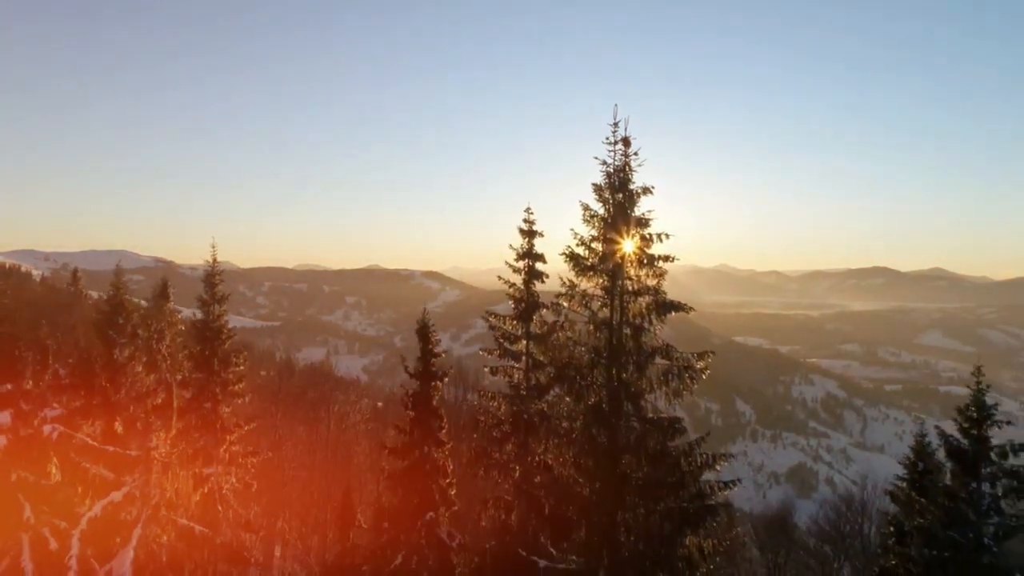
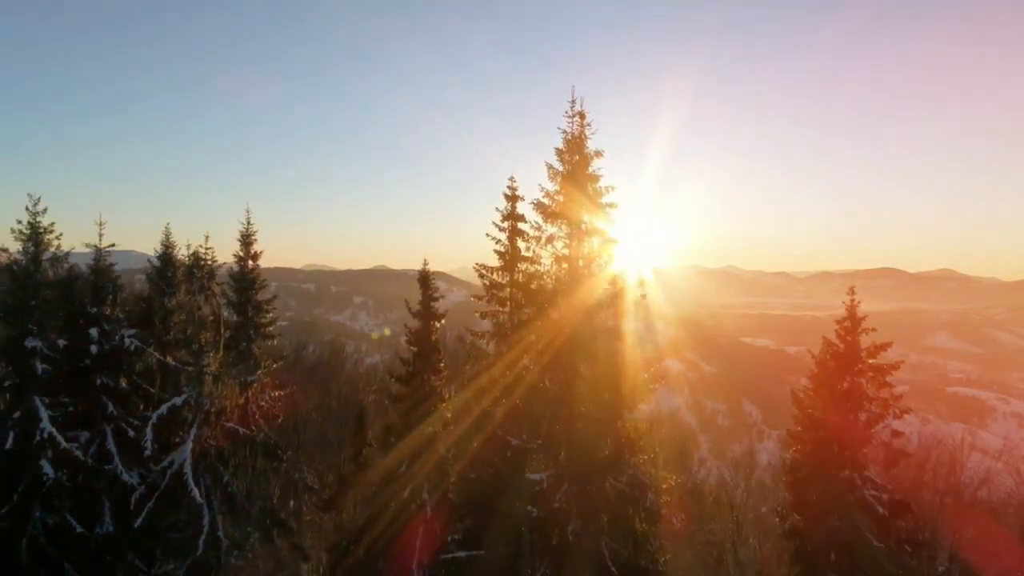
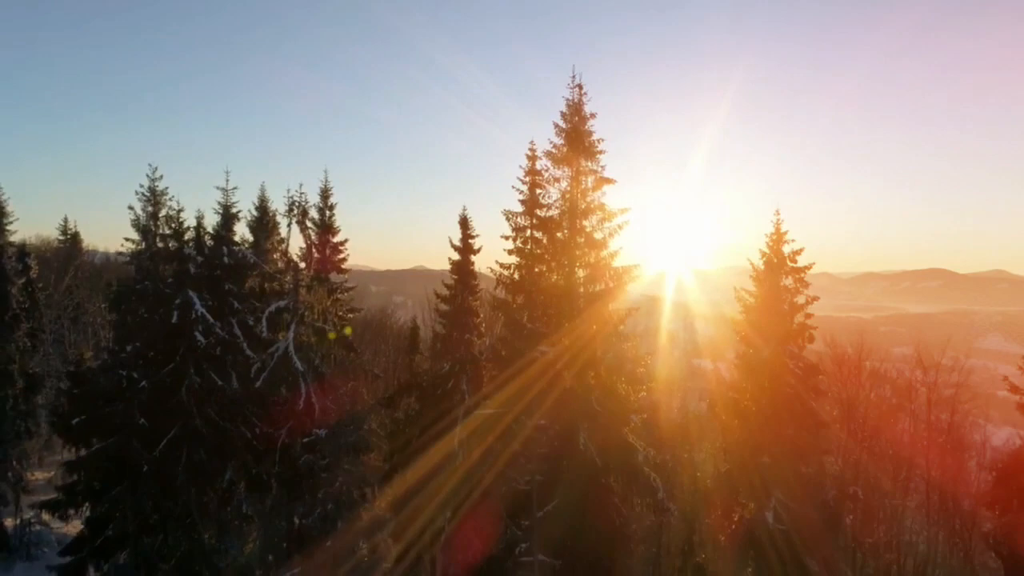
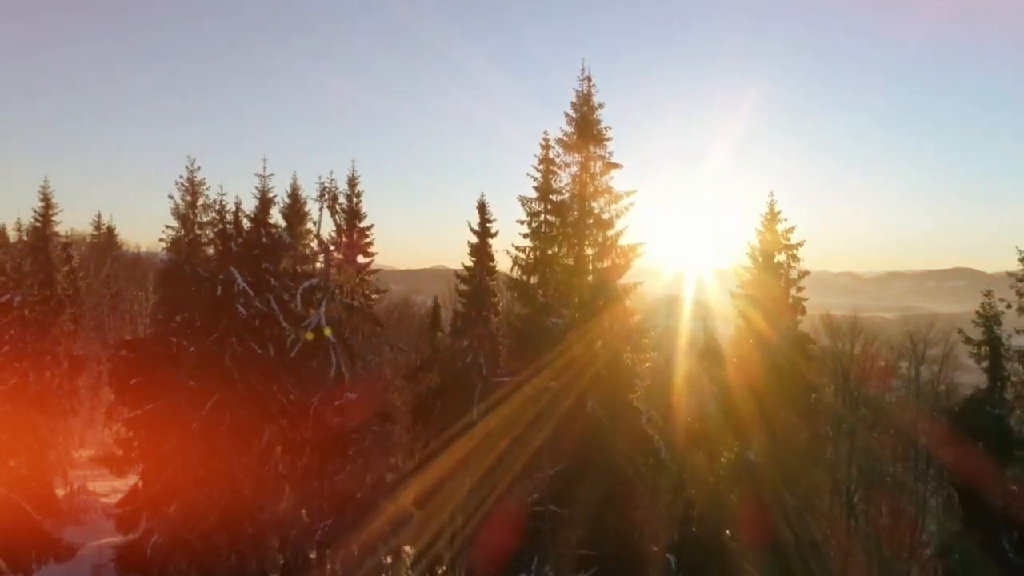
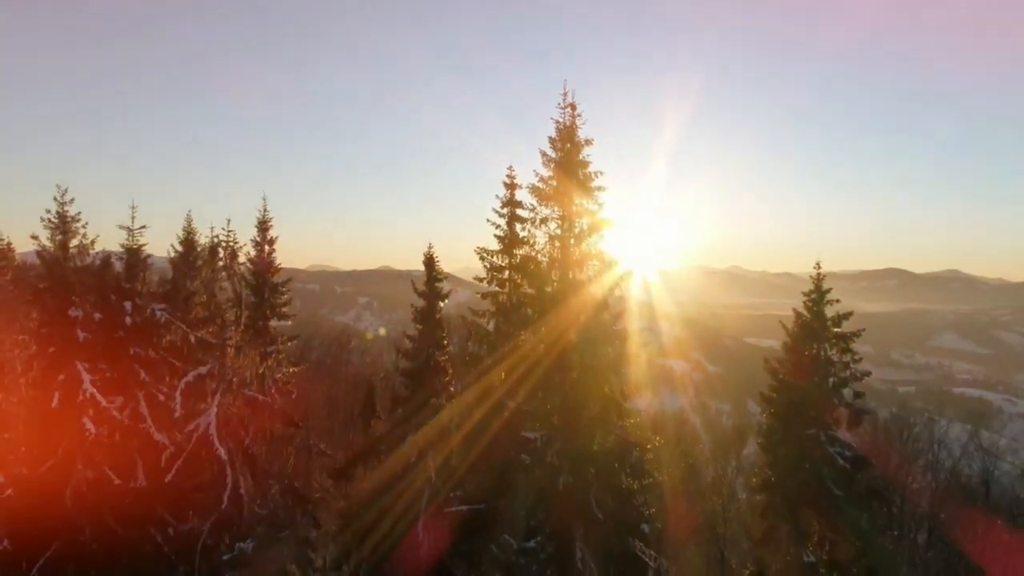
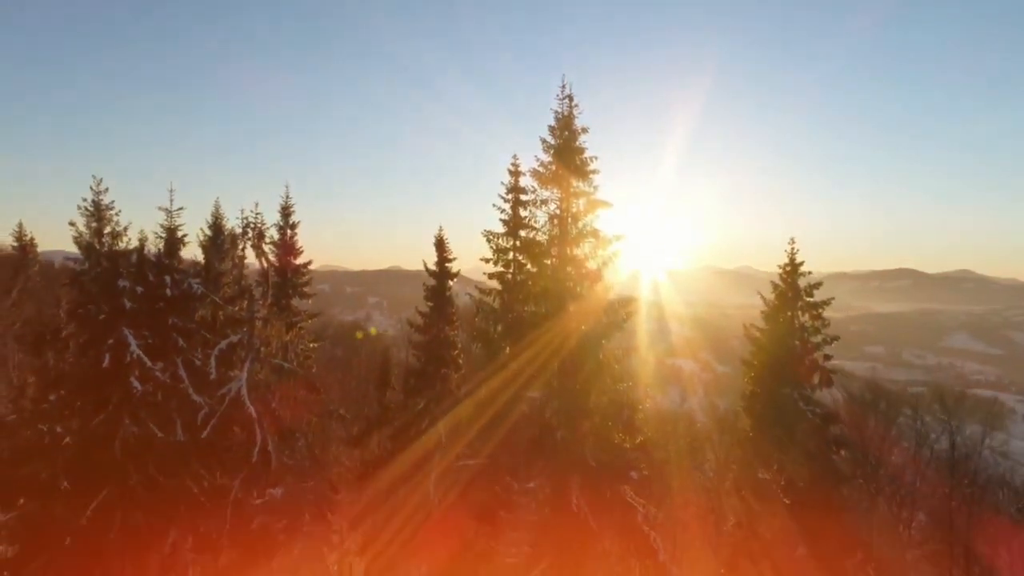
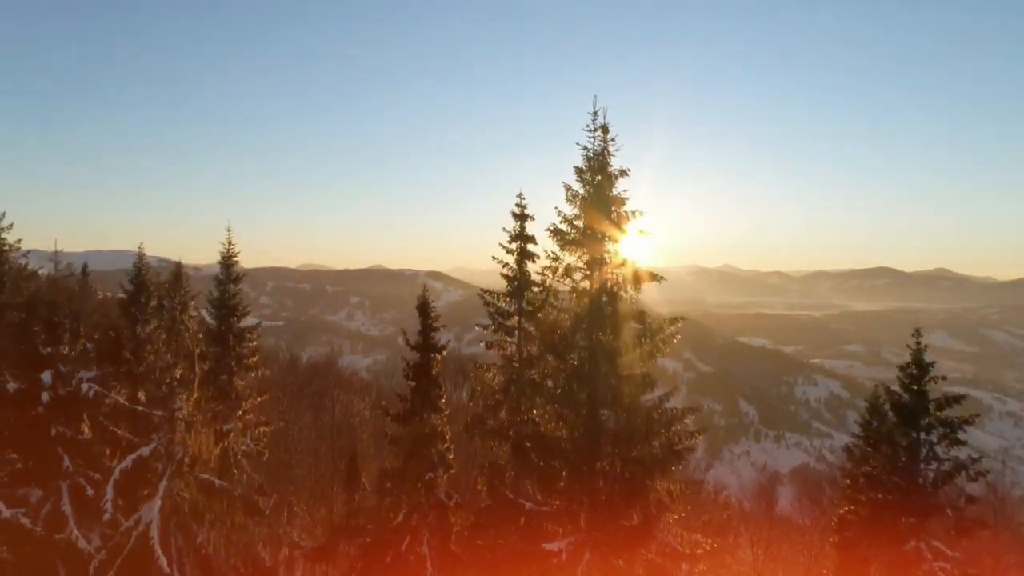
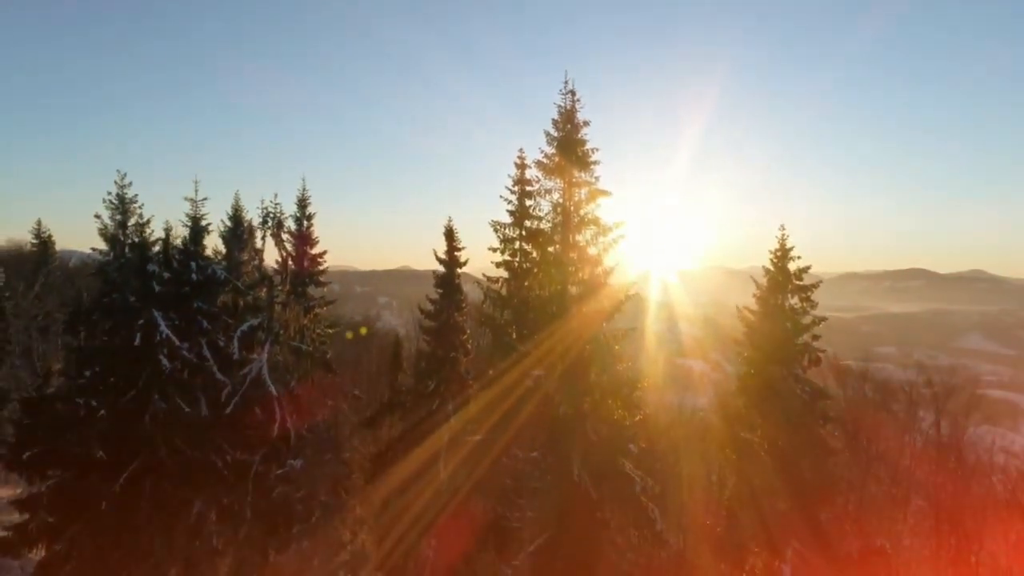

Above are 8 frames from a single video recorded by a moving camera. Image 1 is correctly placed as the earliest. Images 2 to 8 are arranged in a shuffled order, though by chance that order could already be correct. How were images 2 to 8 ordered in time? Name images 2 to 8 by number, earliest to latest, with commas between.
7, 2, 5, 6, 8, 3, 4
